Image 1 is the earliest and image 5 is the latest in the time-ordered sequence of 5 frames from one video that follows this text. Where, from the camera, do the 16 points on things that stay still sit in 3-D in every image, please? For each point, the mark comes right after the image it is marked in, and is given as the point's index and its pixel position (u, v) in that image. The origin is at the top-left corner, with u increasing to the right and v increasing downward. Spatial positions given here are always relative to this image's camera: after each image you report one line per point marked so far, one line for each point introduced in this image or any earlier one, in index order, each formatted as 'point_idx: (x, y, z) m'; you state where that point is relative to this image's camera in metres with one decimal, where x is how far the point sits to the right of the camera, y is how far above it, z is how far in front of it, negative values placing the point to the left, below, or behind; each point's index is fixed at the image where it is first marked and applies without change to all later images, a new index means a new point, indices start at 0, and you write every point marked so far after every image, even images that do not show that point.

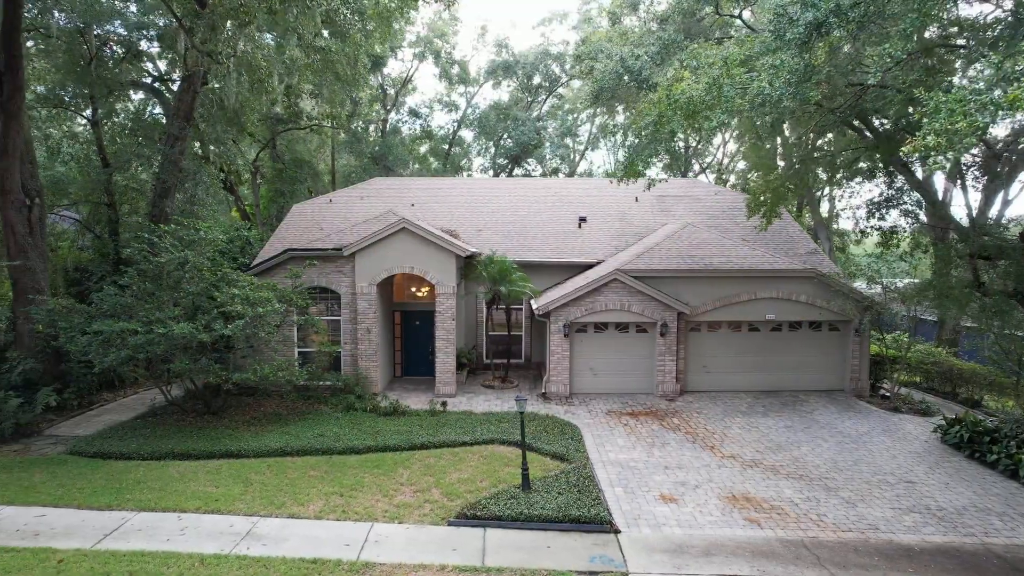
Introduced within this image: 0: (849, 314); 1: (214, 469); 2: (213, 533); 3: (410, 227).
0: (+9.7, -0.7, +15.9) m
1: (-4.7, -2.9, +8.8) m
2: (-3.6, -3.0, +6.8) m
3: (-2.6, +1.6, +14.6) m
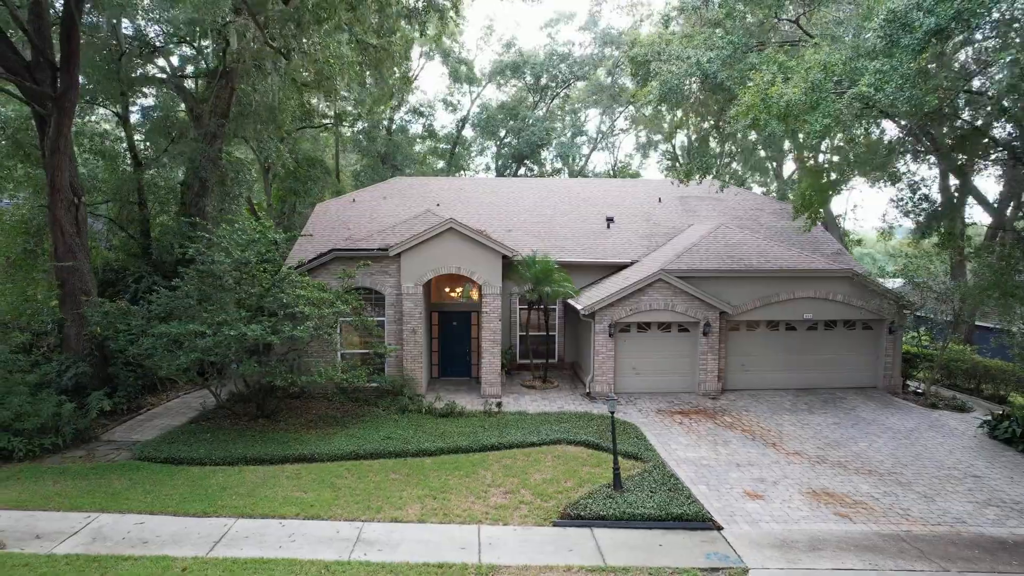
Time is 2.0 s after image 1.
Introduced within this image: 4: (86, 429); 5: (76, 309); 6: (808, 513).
0: (+10.8, -0.7, +16.2) m
1: (-3.4, -2.9, +8.7) m
2: (-2.3, -3.0, +6.8) m
3: (-1.5, +1.6, +14.6) m
4: (-7.7, -2.5, +10.1) m
5: (-8.8, -0.4, +11.4) m
6: (+4.3, -3.3, +8.1) m
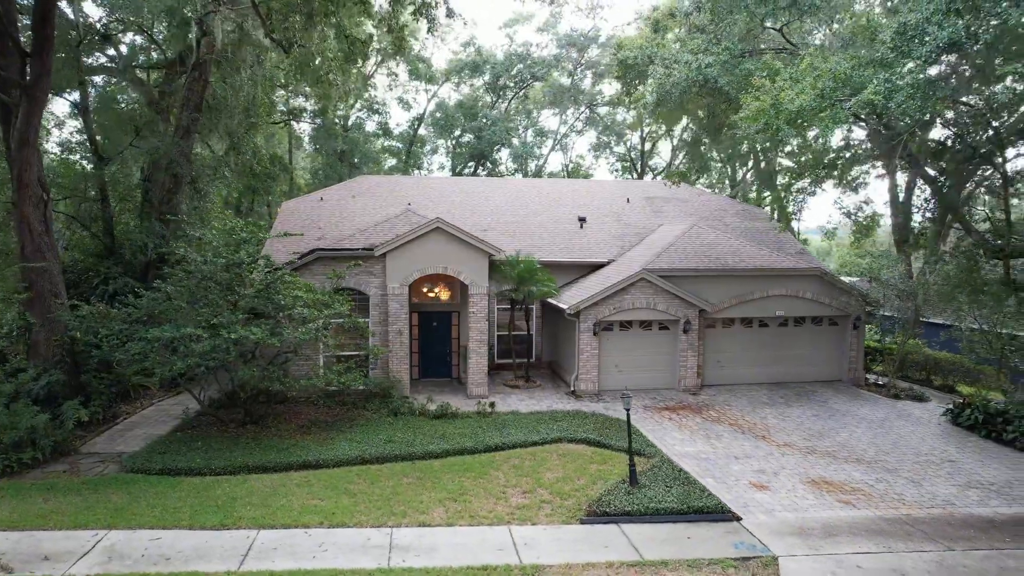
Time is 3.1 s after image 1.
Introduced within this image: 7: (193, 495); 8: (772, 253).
0: (+10.3, -0.6, +17.1) m
1: (-3.1, -2.9, +8.4) m
2: (-1.8, -3.0, +6.6) m
3: (-1.8, +1.6, +14.4) m
4: (-7.5, -2.6, +9.4) m
5: (-8.7, -0.5, +10.6) m
6: (+4.6, -3.3, +8.5) m
7: (-4.4, -2.9, +7.7) m
8: (+8.2, +1.1, +17.6) m
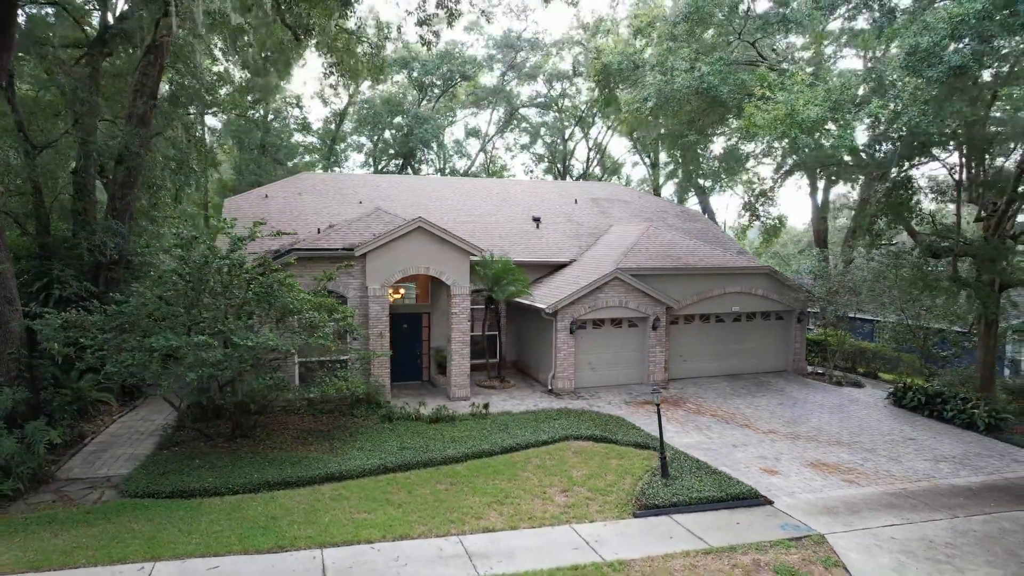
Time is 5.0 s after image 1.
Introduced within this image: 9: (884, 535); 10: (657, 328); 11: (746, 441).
0: (+9.4, -0.5, +18.6) m
1: (-2.5, -2.9, +7.9) m
2: (-0.9, -3.1, +6.3) m
3: (-2.1, +1.6, +14.1) m
4: (-7.0, -2.6, +8.2) m
5: (-8.4, -0.5, +9.2) m
6: (+5.1, -3.2, +9.3) m
7: (-3.6, -3.0, +7.1) m
8: (+7.2, +1.2, +18.8) m
9: (+4.8, -3.2, +7.3) m
10: (+4.4, -1.2, +16.9) m
11: (+4.8, -3.1, +11.5) m
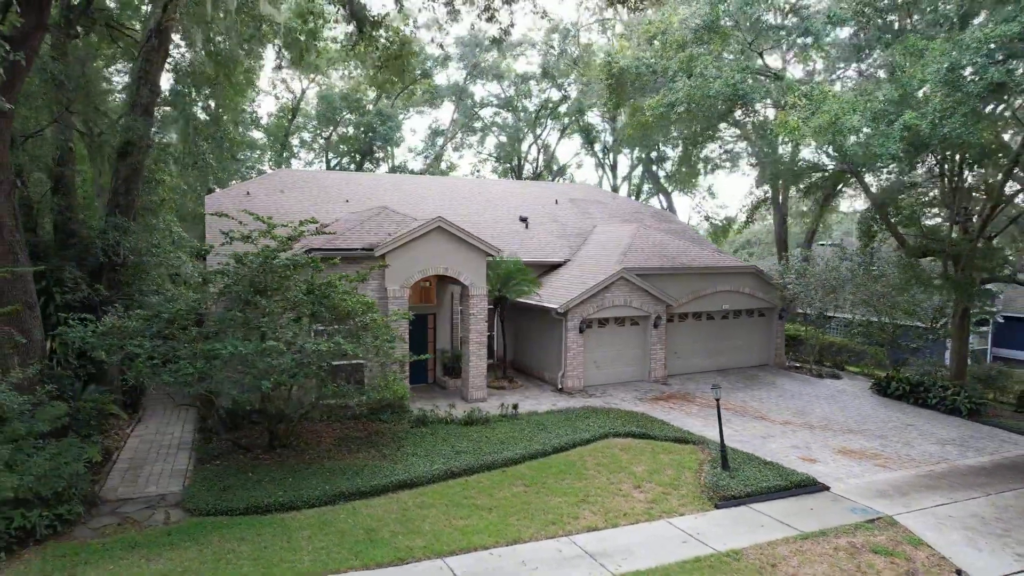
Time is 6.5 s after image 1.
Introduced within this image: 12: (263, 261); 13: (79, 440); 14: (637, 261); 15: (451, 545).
0: (+9.4, -0.5, +19.7) m
1: (-1.3, -3.0, +7.8) m
2: (+0.5, -3.1, +6.4) m
3: (-1.6, +1.6, +13.9) m
4: (-5.7, -2.7, +7.6) m
5: (-7.3, -0.6, +8.4) m
6: (+6.2, -3.2, +10.0) m
7: (-2.3, -3.0, +6.8) m
8: (+7.1, +1.2, +19.7) m
9: (+6.1, -3.2, +7.9) m
10: (+4.6, -1.2, +17.4) m
11: (+5.6, -3.1, +12.1) m
12: (-4.2, +0.4, +9.3) m
13: (-6.6, -2.3, +8.5) m
14: (+3.9, +0.8, +17.7) m
15: (-0.8, -3.0, +6.6) m
